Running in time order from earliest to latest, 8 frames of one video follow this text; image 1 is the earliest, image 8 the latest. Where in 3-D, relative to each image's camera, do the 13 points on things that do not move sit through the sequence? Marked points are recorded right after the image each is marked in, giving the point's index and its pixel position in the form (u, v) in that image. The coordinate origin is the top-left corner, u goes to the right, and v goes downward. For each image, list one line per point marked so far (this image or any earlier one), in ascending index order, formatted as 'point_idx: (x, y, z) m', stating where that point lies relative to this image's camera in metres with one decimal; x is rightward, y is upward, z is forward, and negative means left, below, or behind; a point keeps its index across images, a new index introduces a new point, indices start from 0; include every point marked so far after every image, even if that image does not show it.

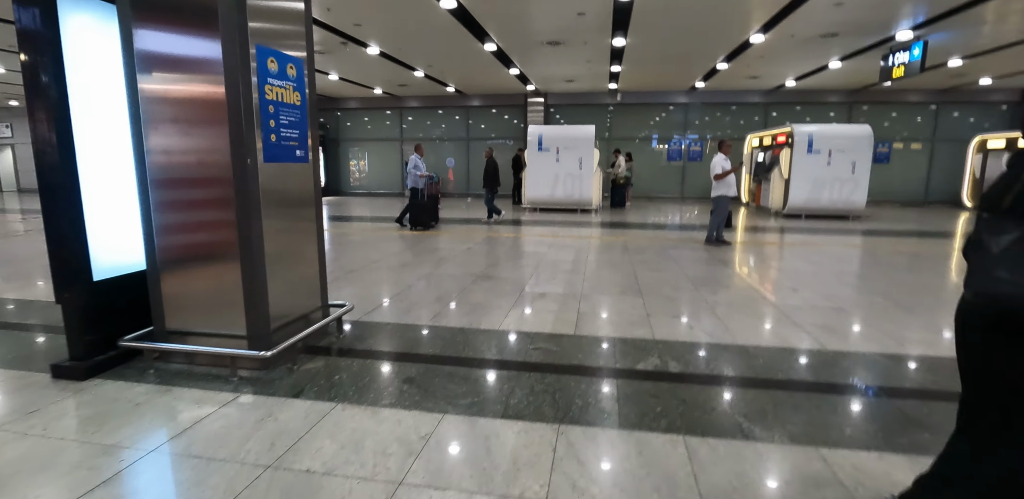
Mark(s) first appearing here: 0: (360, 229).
0: (-3.1, +0.4, +10.1) m
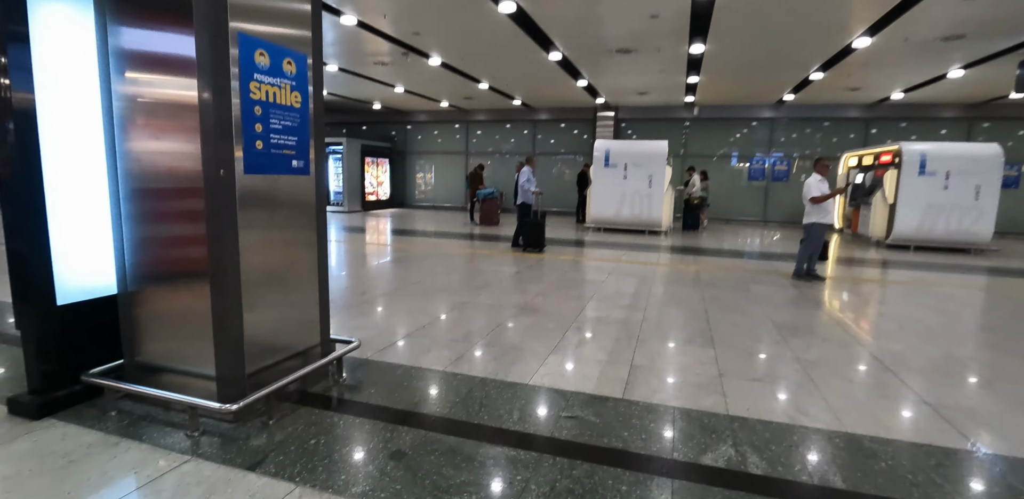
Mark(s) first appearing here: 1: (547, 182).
0: (-1.9, +0.1, +9.8) m
1: (+1.3, +2.4, +17.2) m
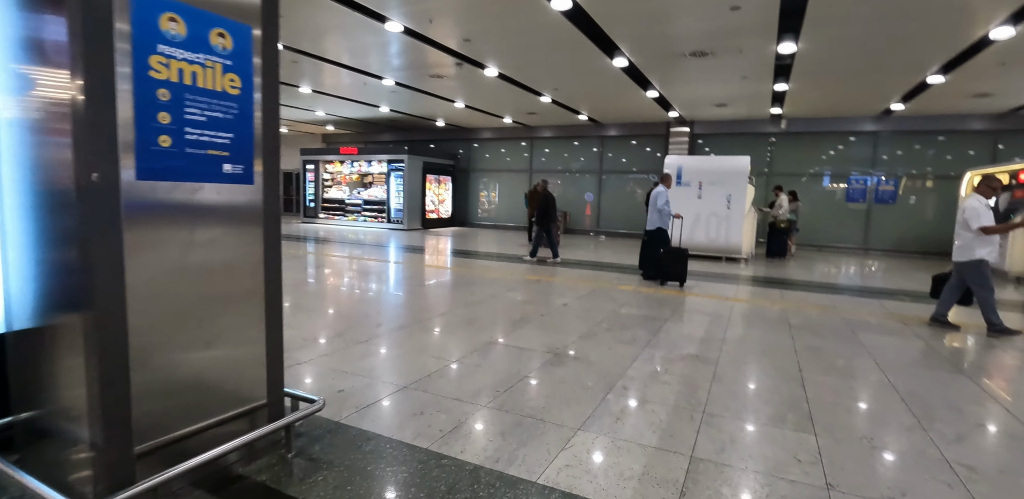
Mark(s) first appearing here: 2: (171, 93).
0: (-0.8, -0.3, +9.2) m
1: (+3.5, +1.6, +16.2) m
2: (-1.1, +0.5, +1.6) m
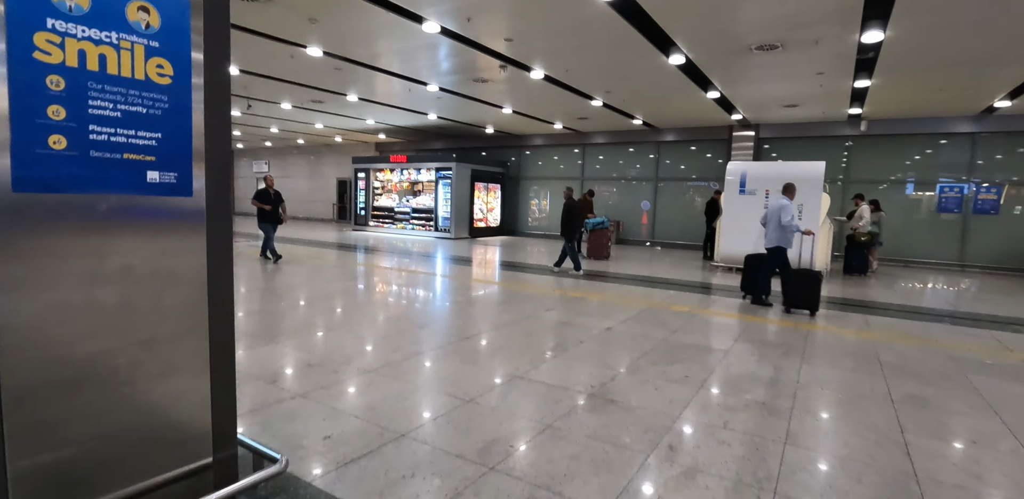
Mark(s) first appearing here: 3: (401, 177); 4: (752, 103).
0: (0.0, -0.5, +8.8) m
1: (+5.1, +1.2, +15.3) m
2: (-1.2, +0.4, +1.3) m
3: (-3.8, +2.5, +16.7) m
4: (+5.6, +3.4, +11.2) m
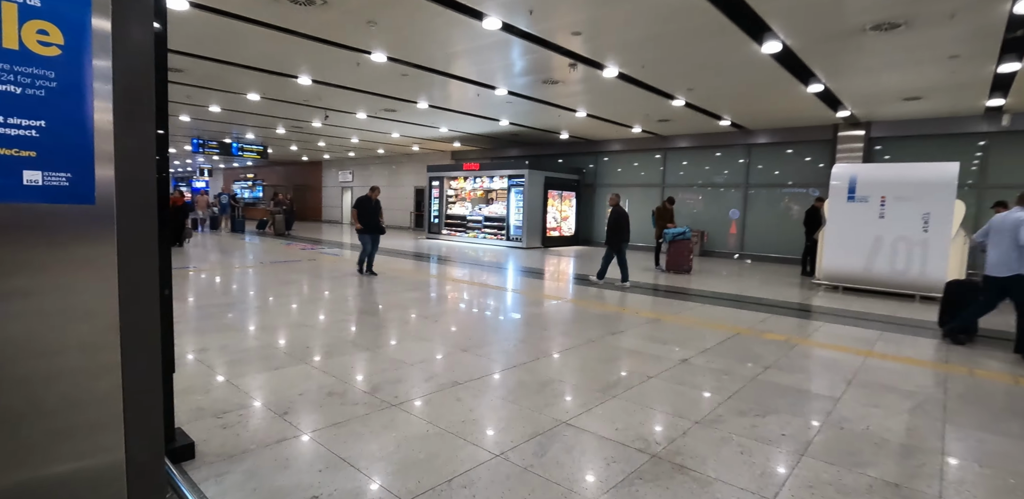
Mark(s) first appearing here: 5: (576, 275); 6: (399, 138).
0: (+1.1, -0.7, +8.2) m
1: (+7.2, +0.8, +13.8) m
2: (-1.2, +0.4, +0.9) m
3: (-1.3, +2.2, +16.6) m
4: (+7.1, +3.1, +9.7) m
5: (+1.3, -0.5, +10.3) m
6: (-4.1, +4.1, +17.6) m
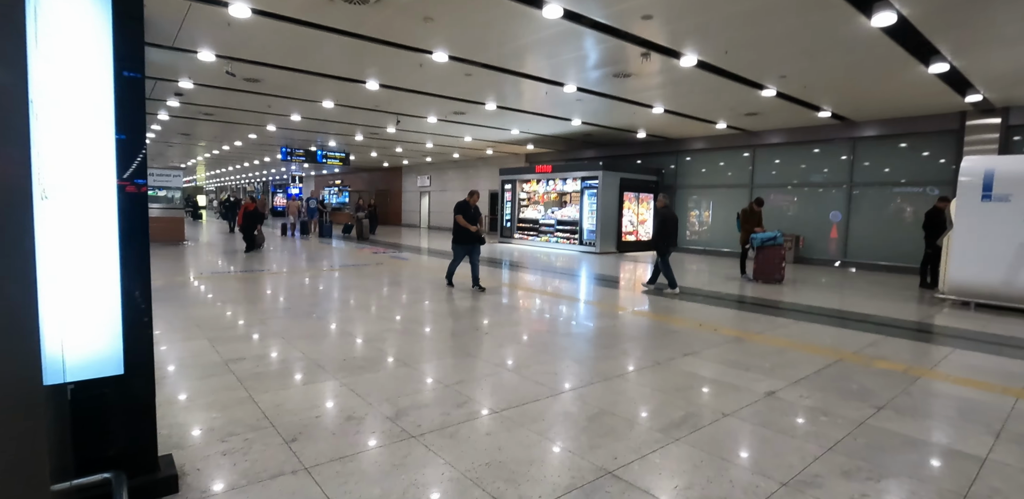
0: (+2.1, -0.8, +7.5) m
1: (+9.0, +0.7, +12.0) m
2: (-1.3, +0.4, +0.7) m
3: (+1.2, +2.1, +16.2) m
4: (+8.3, +2.9, +8.1) m
5: (+2.6, -0.6, +9.6) m
6: (-1.5, +4.0, +17.7) m
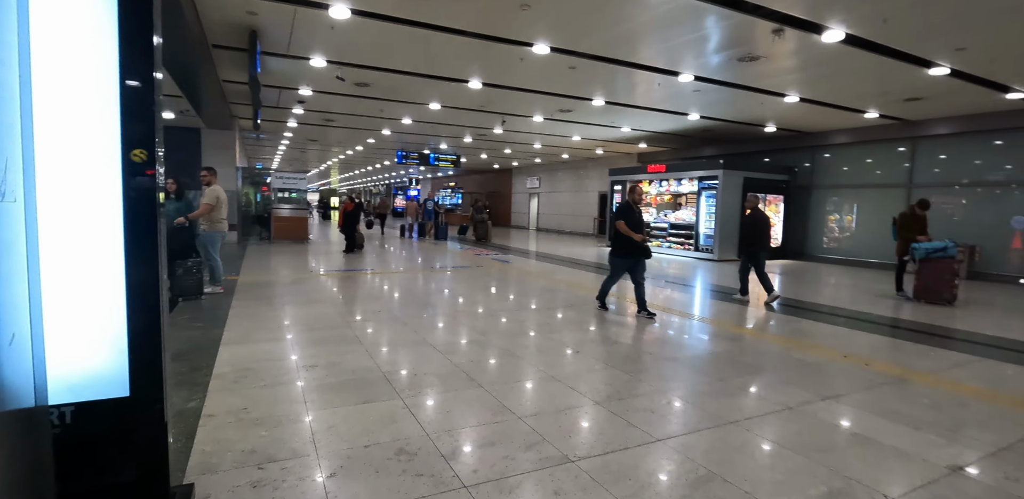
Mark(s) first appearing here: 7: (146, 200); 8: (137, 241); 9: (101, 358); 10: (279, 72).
0: (+3.5, -1.0, +6.4) m
1: (+11.3, +0.3, +9.3) m
2: (-1.3, +0.3, +0.5) m
3: (+4.6, +1.9, +15.1) m
4: (+9.8, +2.6, +5.6) m
5: (+4.5, -0.8, +8.3) m
6: (+2.3, +3.9, +17.1) m
7: (-1.1, +0.2, +1.4) m
8: (-1.1, 0.0, +1.4) m
9: (-1.2, -0.3, +1.4) m
10: (-3.7, +2.8, +7.6) m
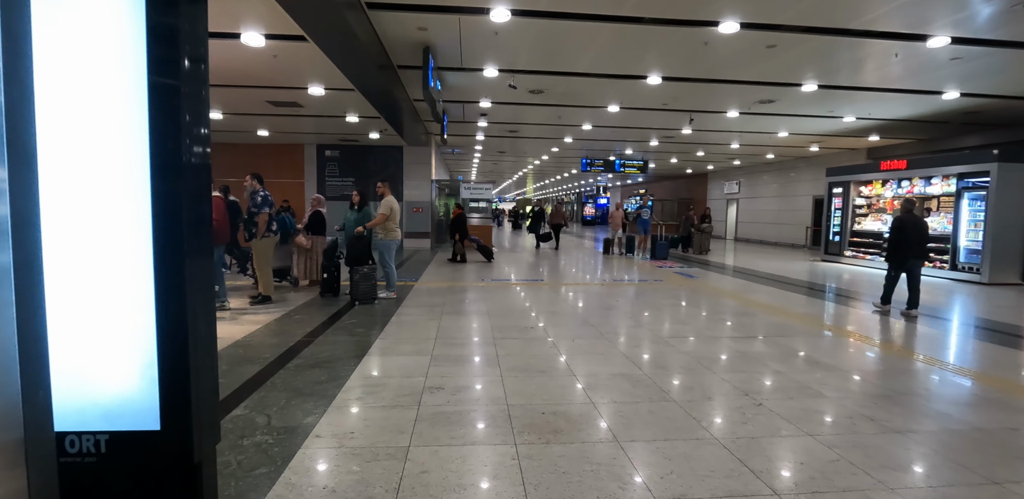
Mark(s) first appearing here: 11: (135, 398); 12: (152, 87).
0: (+5.2, -1.2, +4.1) m
1: (+13.5, -0.2, +3.9) m
2: (-1.4, +0.3, +0.5) m
3: (+9.5, +1.5, +11.9) m
4: (+10.8, +2.2, +1.1) m
5: (+6.8, -1.1, +5.6) m
6: (+8.2, +3.4, +14.6) m
7: (-0.9, +0.1, +1.3) m
8: (-0.9, 0.0, +1.3) m
9: (-1.0, -0.4, +1.3) m
10: (-0.9, +2.7, +8.0) m
11: (-1.0, -0.4, +1.3) m
12: (-0.9, +0.4, +1.2) m
